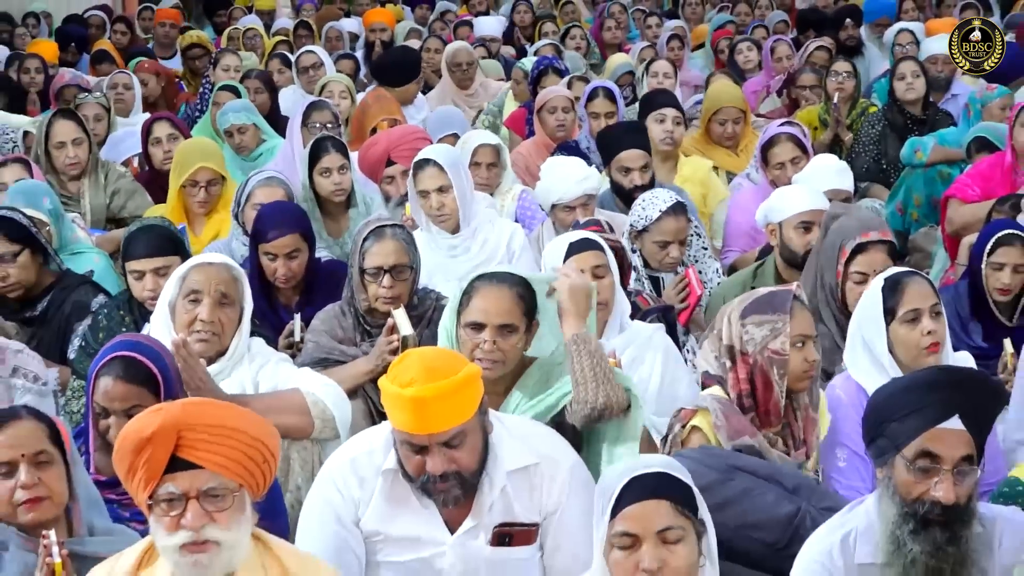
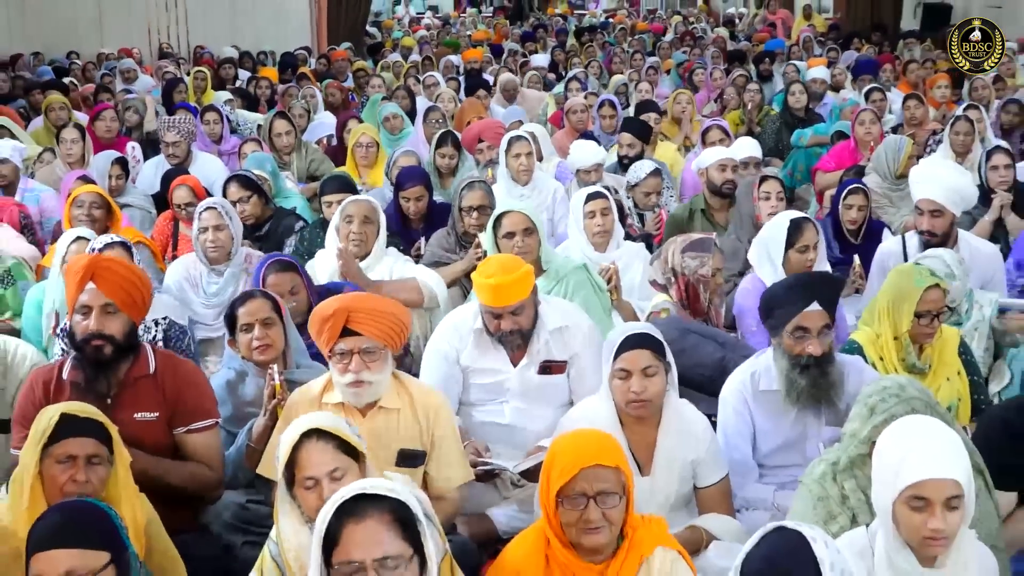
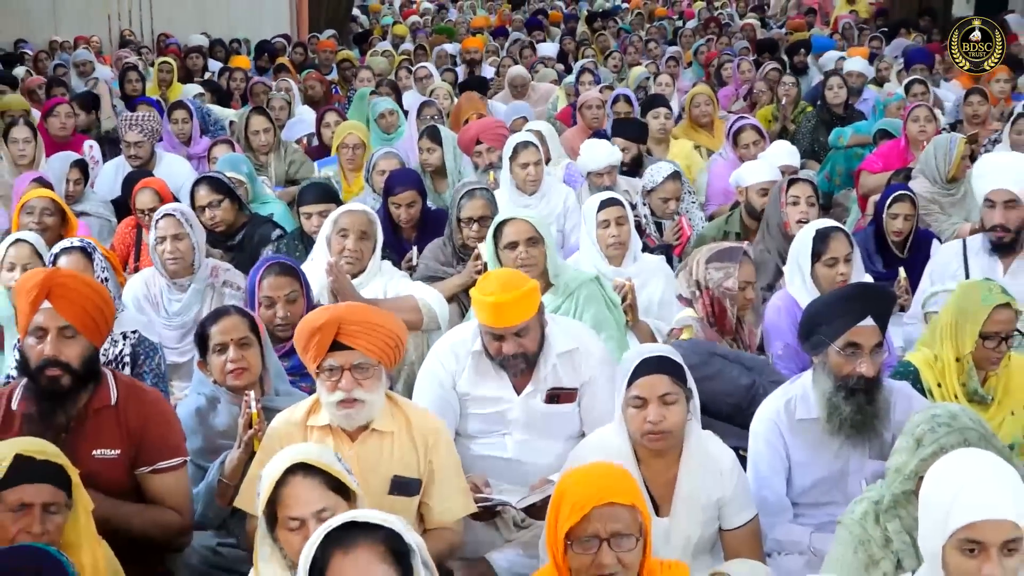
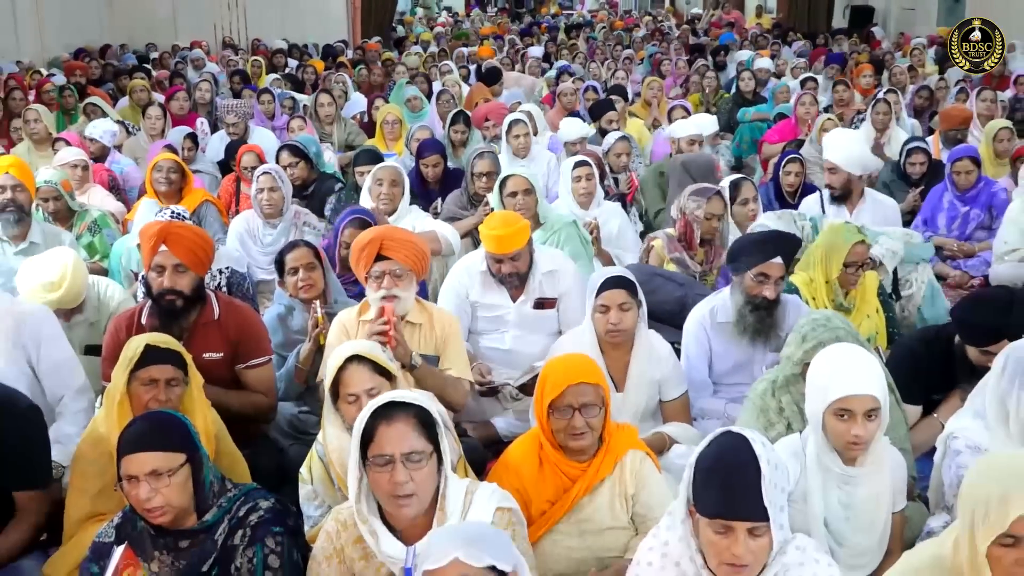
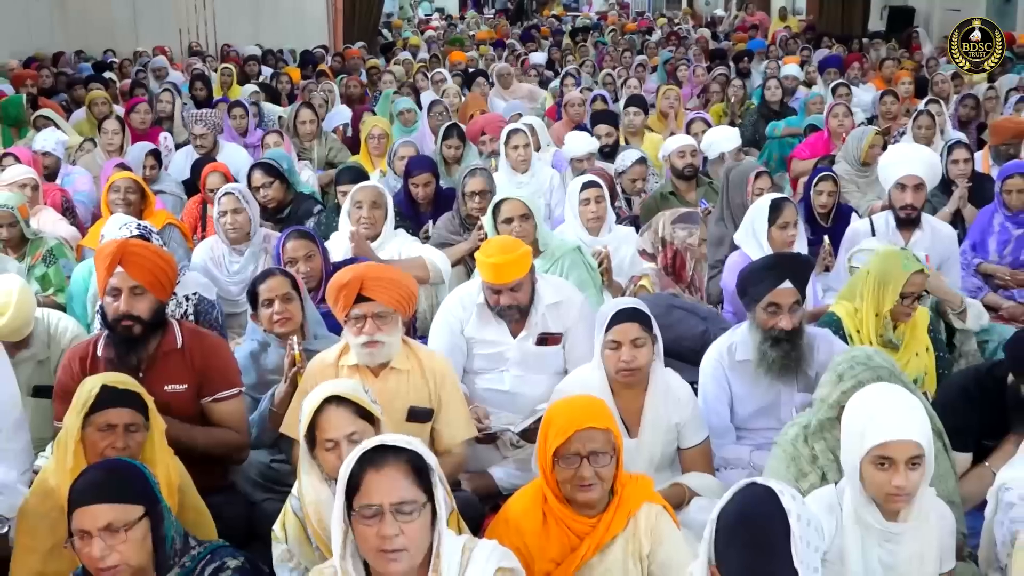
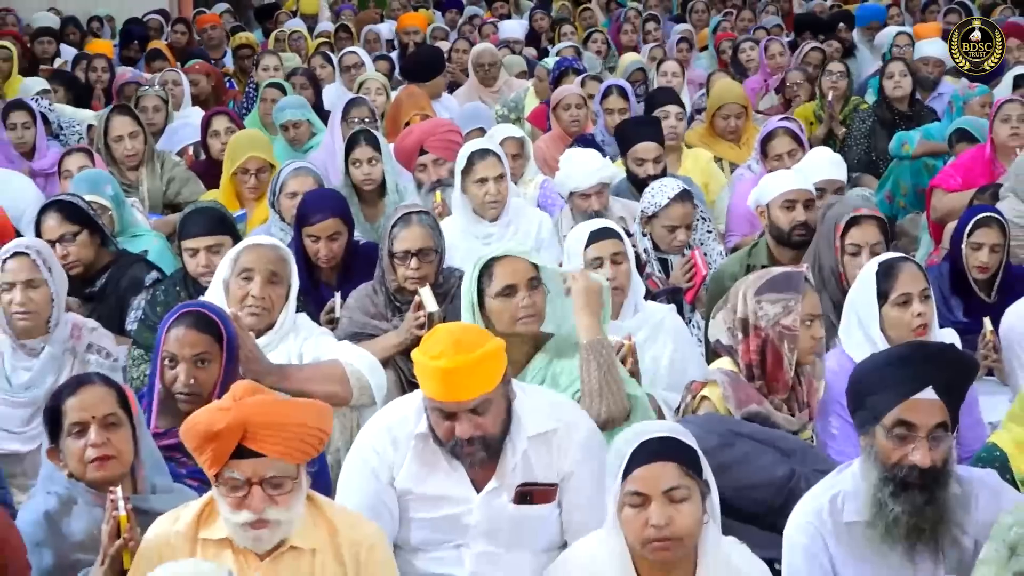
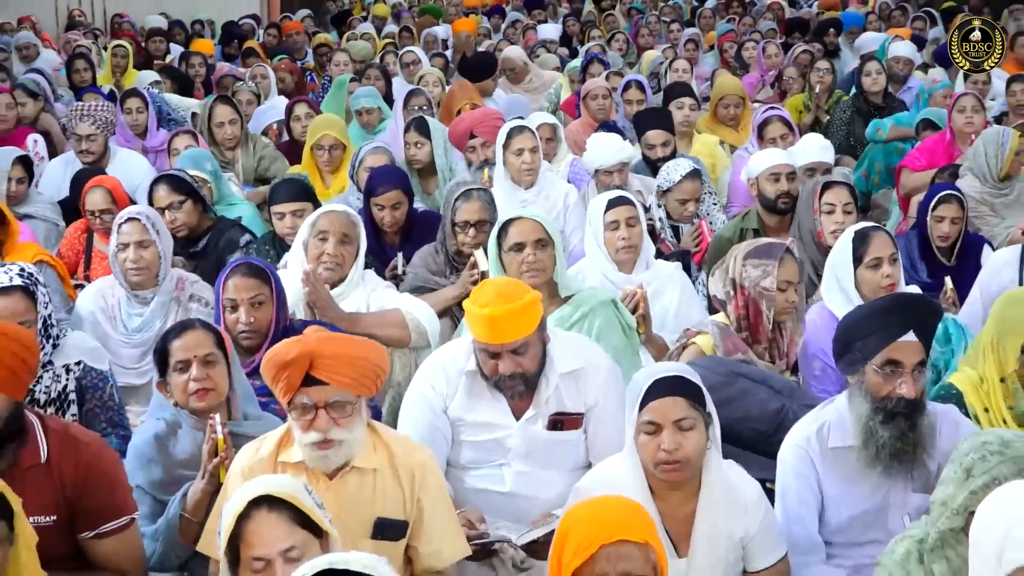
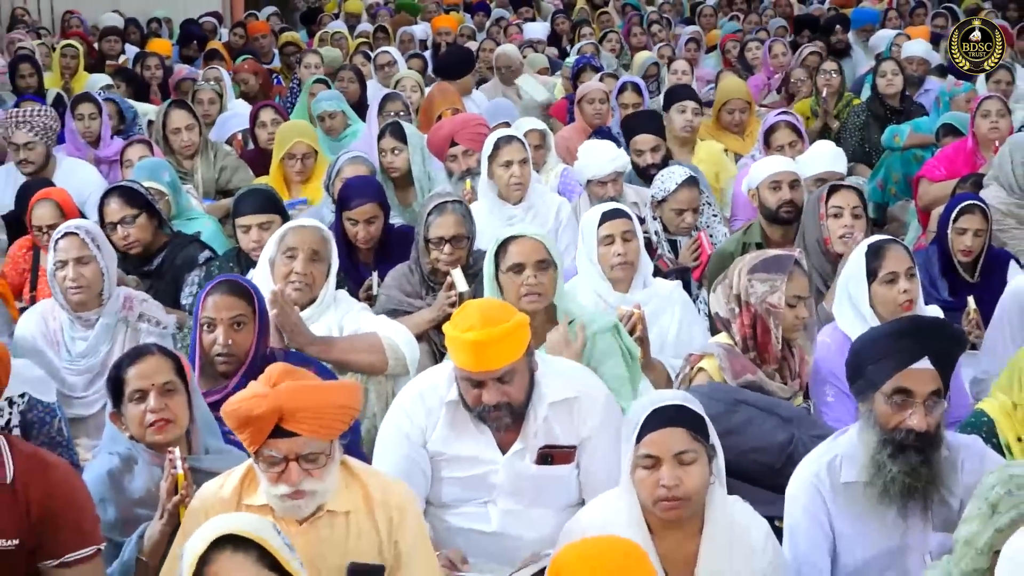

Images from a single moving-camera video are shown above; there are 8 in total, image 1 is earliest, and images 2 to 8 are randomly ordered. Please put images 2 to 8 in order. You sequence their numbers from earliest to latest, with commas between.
6, 8, 7, 3, 2, 5, 4
